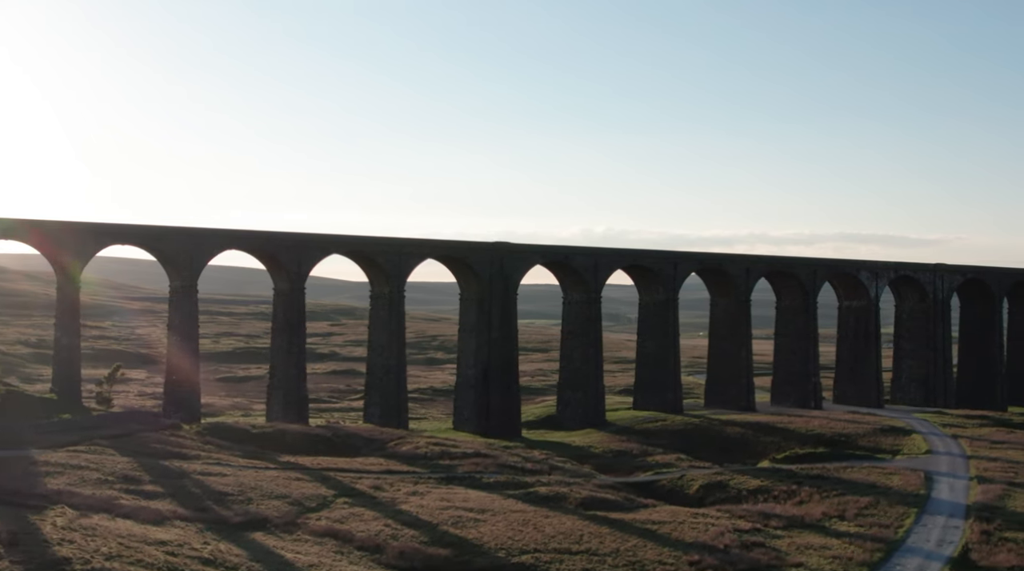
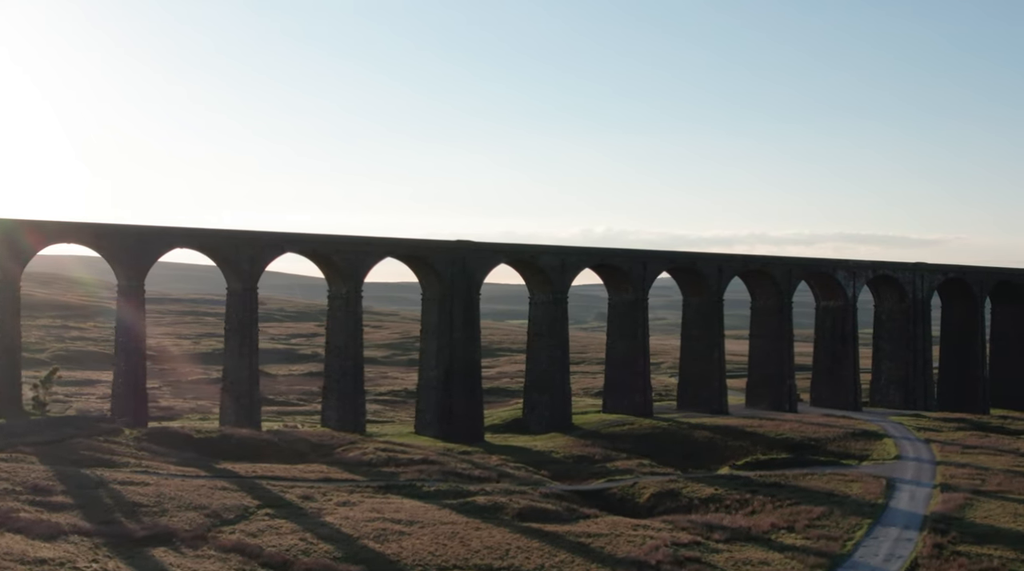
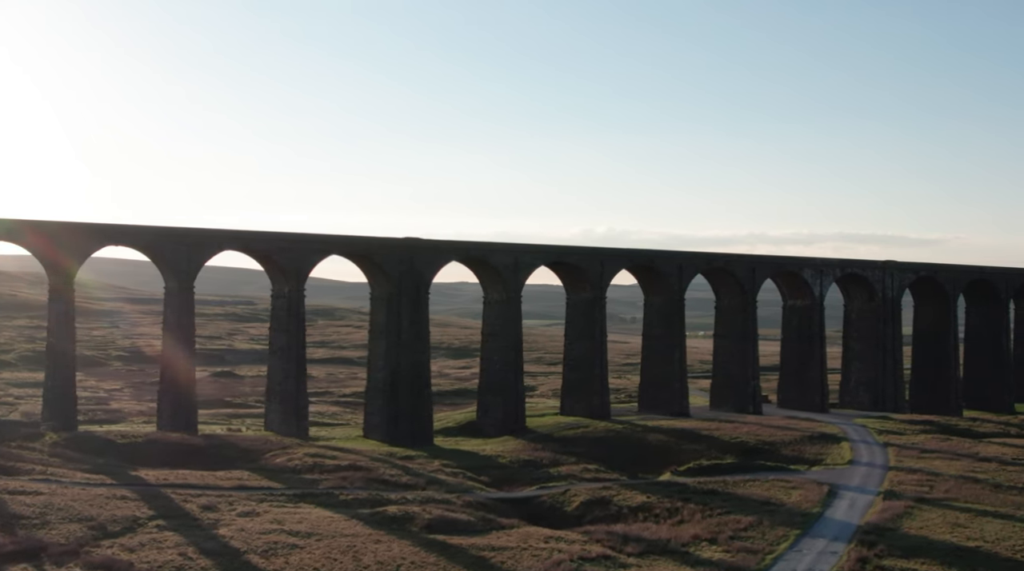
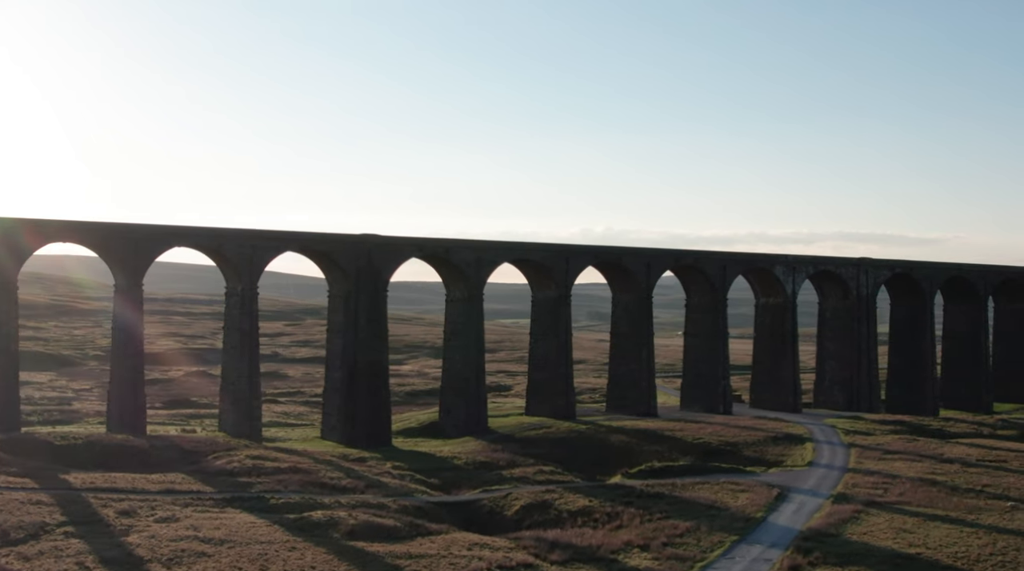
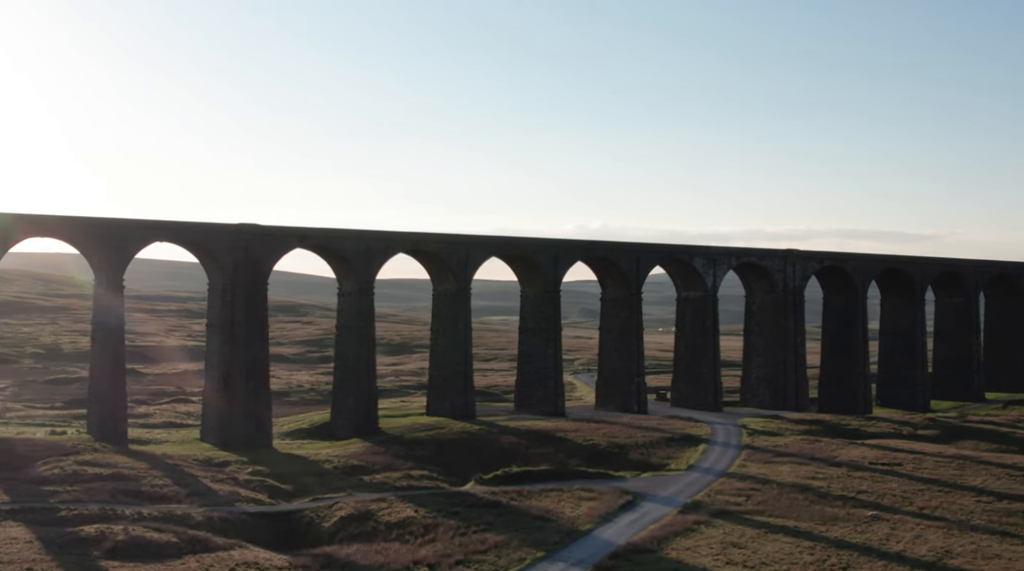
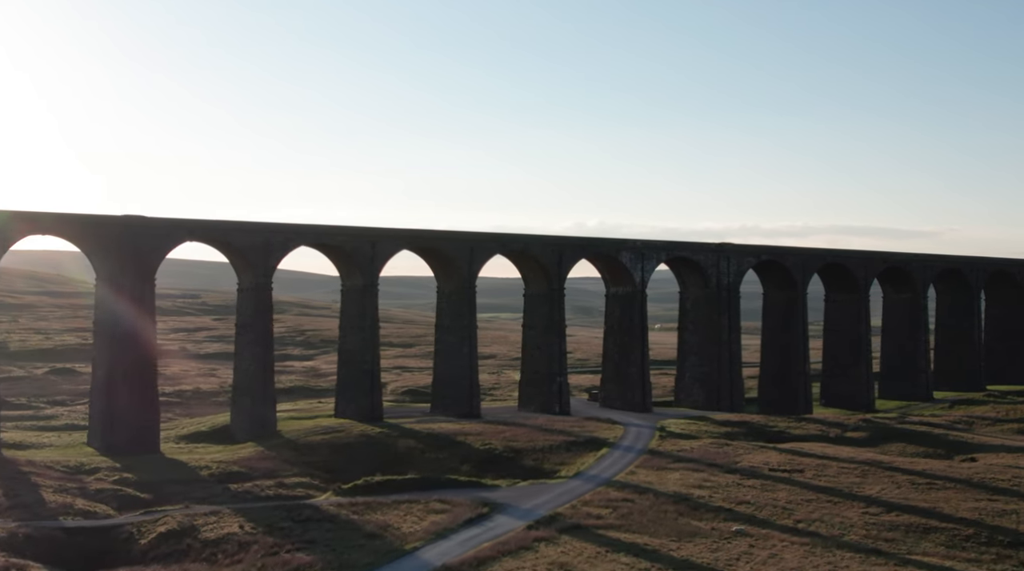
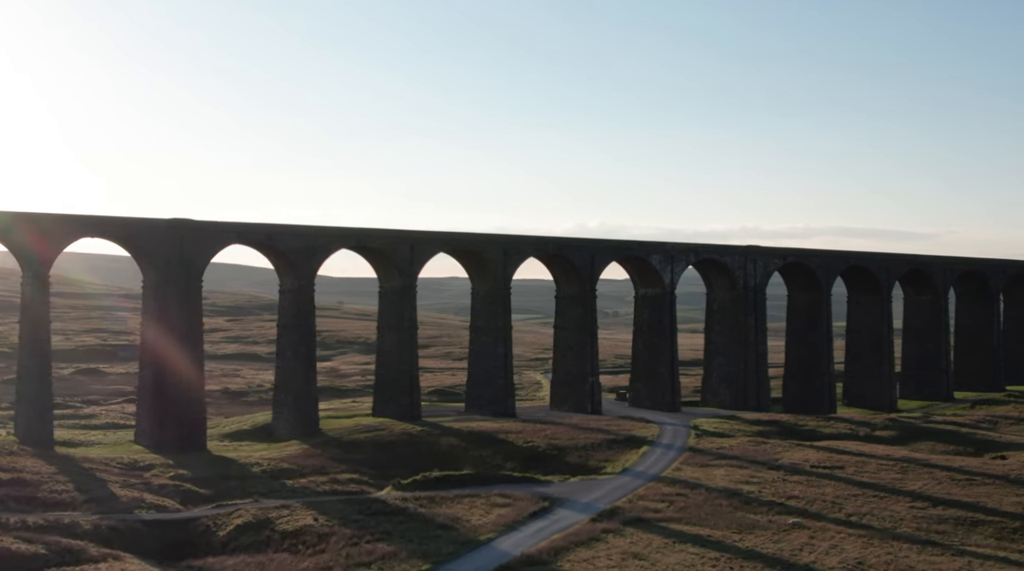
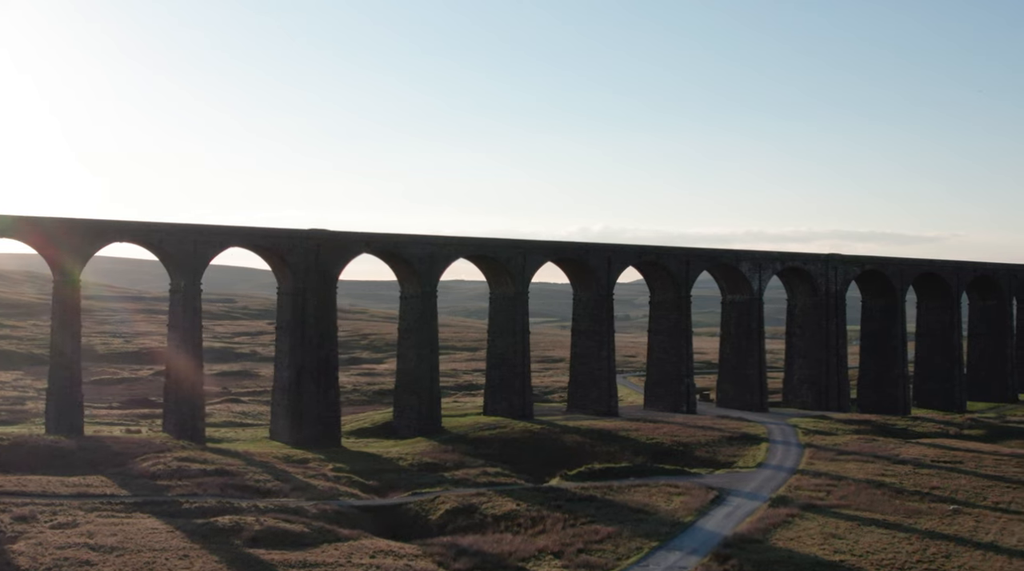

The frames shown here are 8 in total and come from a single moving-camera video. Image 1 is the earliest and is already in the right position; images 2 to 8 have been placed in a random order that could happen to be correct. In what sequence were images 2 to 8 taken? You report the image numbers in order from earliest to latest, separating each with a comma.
2, 3, 4, 8, 5, 7, 6
